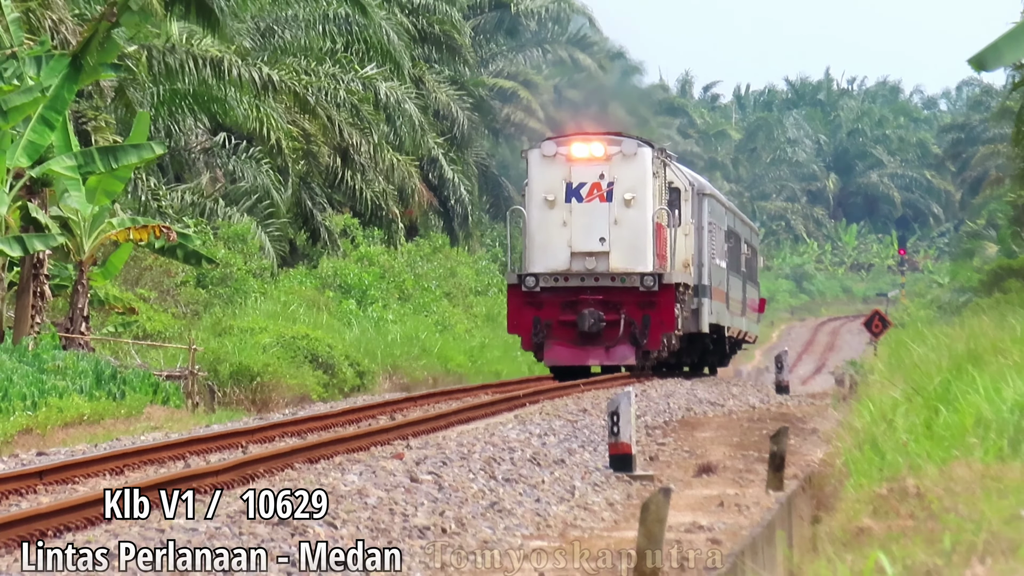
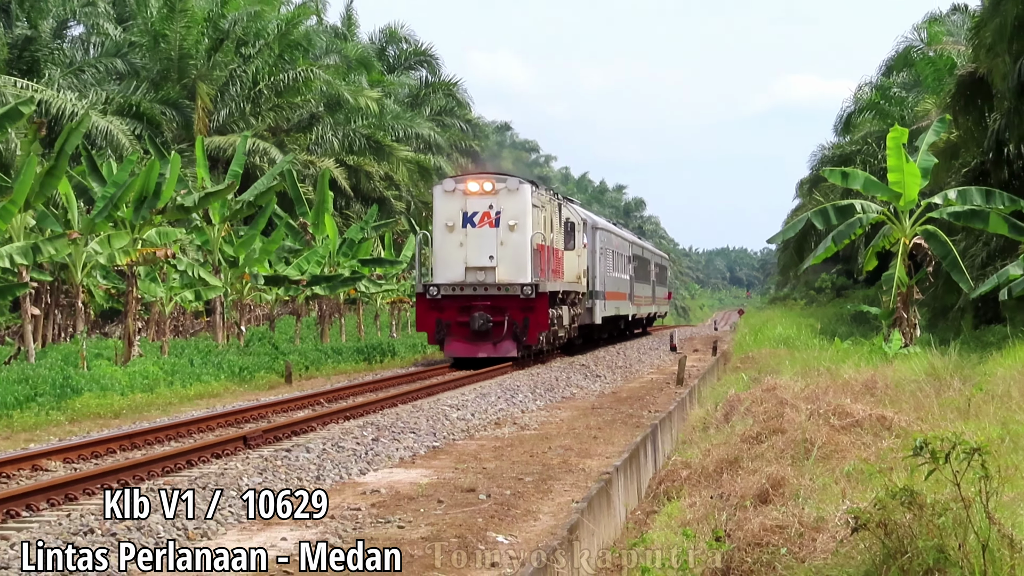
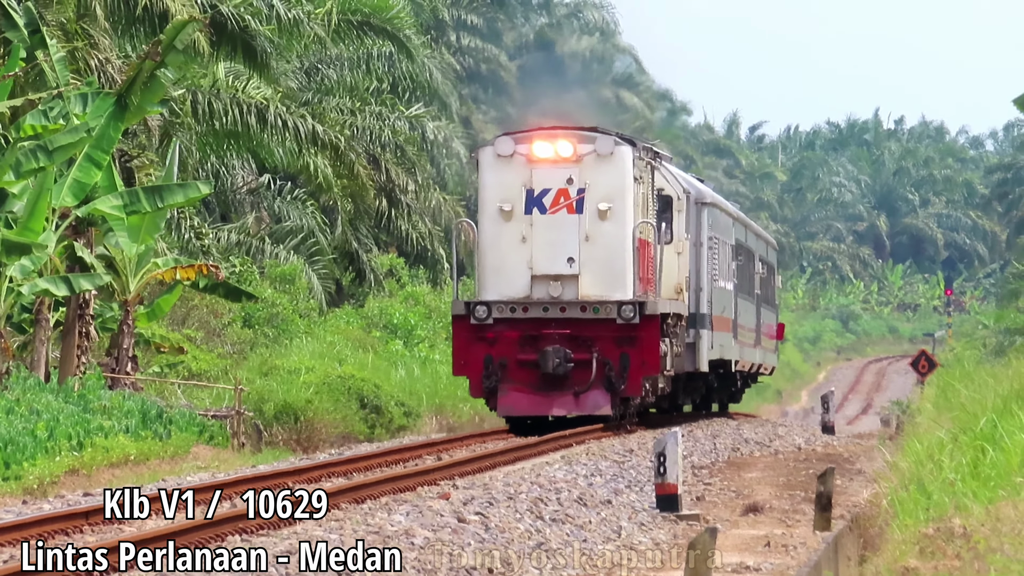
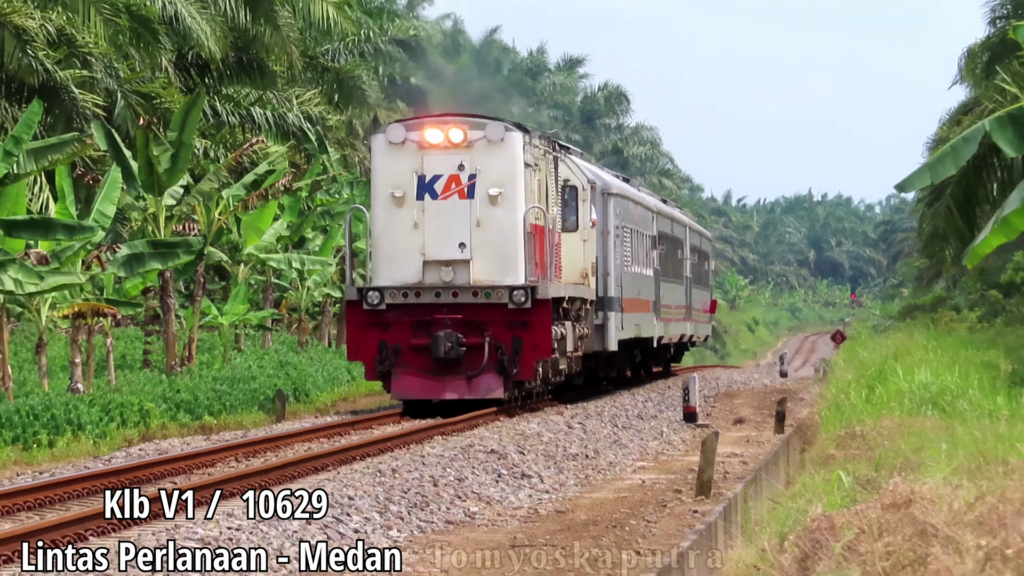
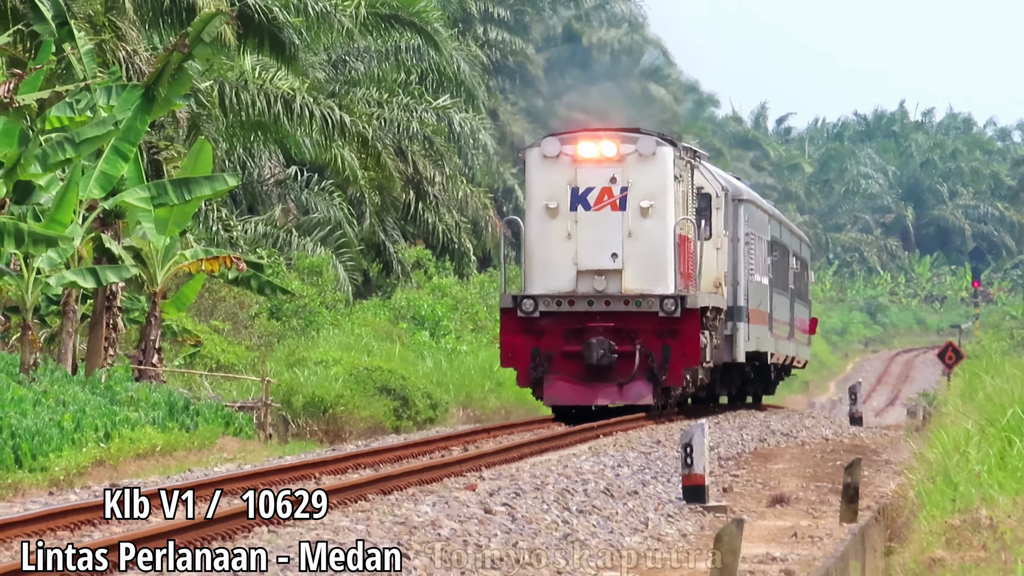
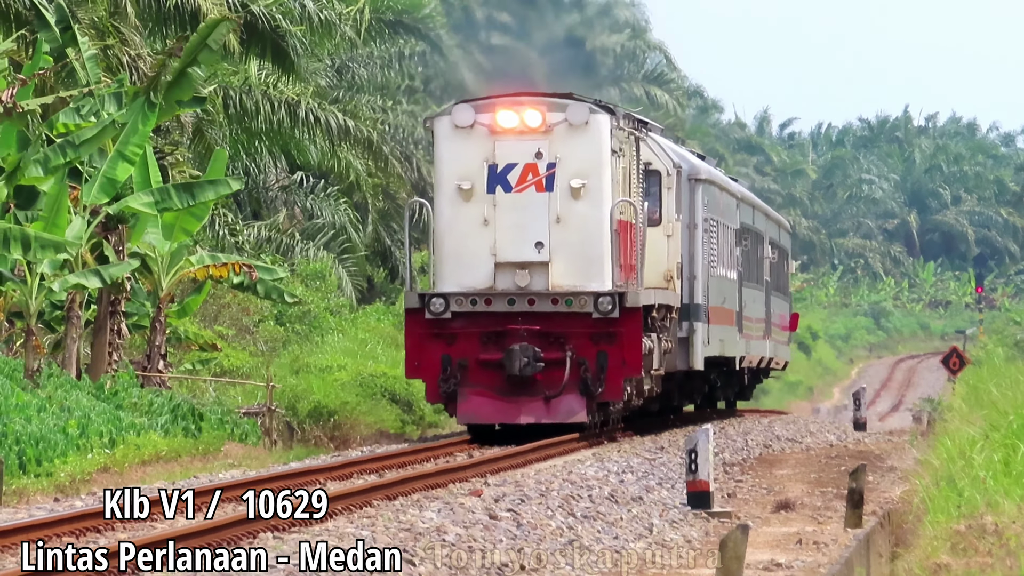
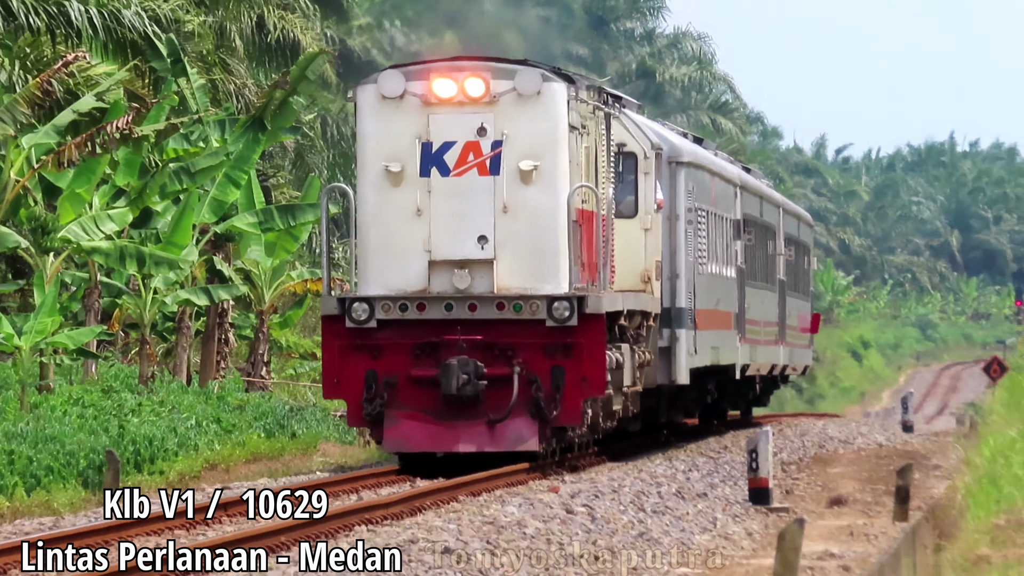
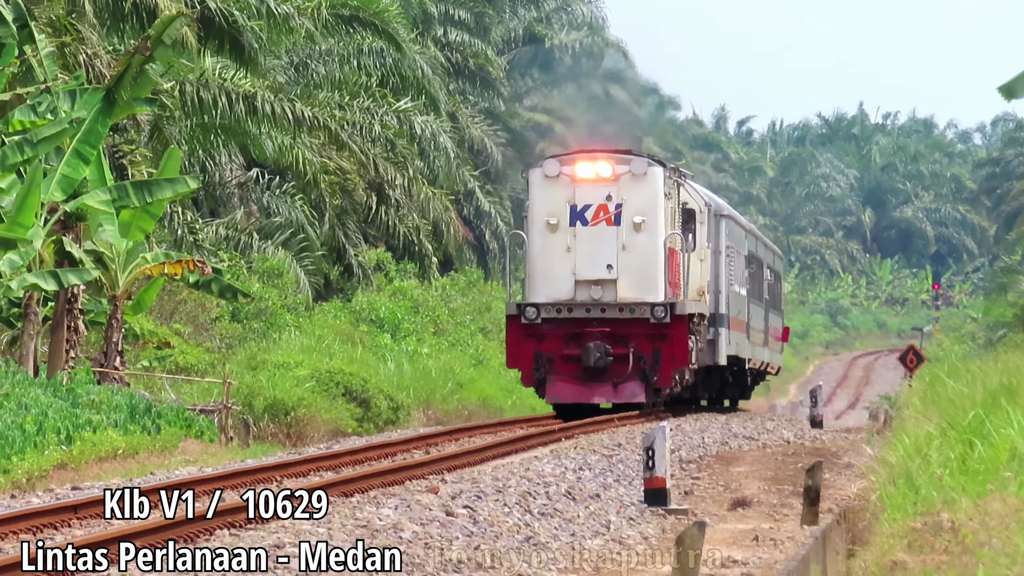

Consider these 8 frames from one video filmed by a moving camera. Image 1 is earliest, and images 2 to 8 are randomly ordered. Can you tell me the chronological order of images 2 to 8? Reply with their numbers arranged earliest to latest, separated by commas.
8, 5, 3, 6, 7, 4, 2
